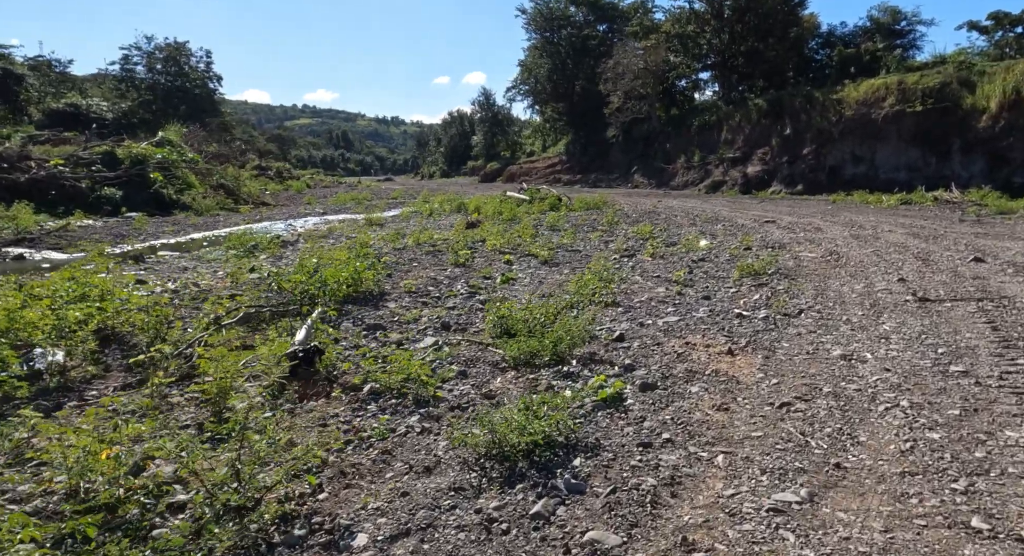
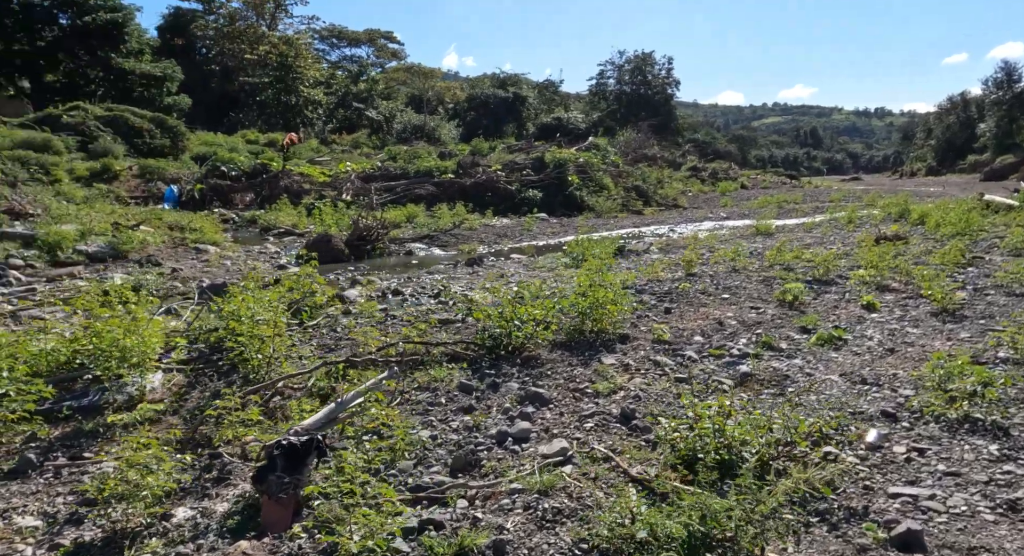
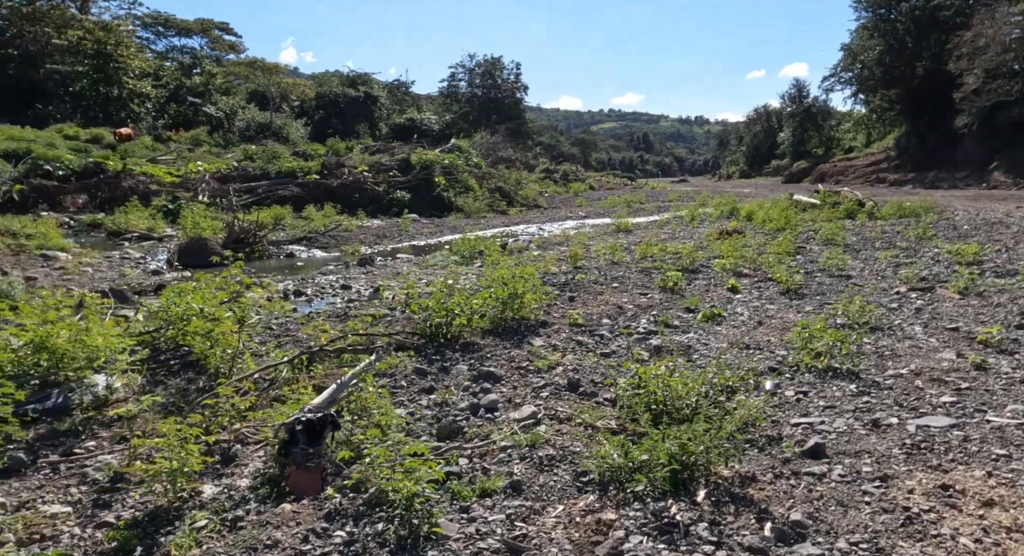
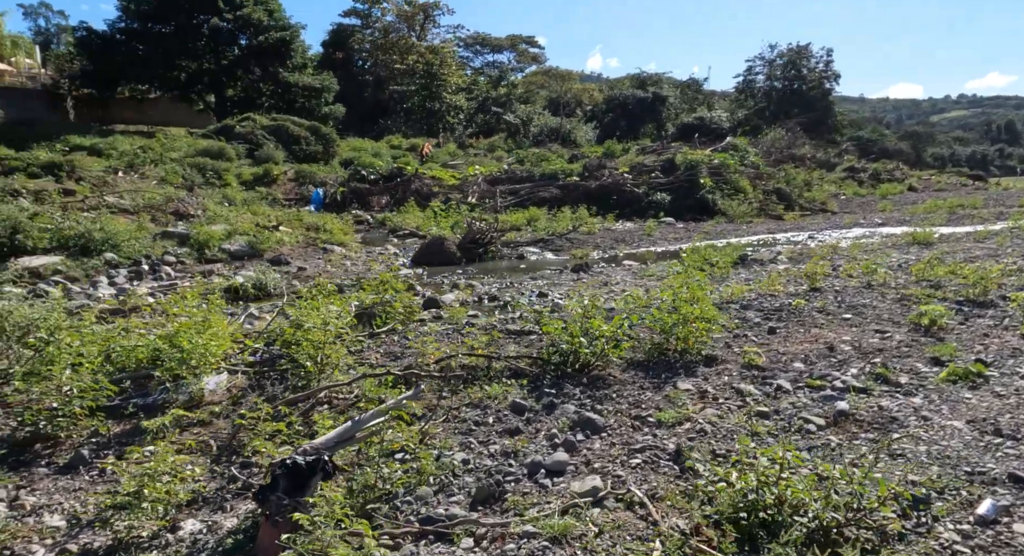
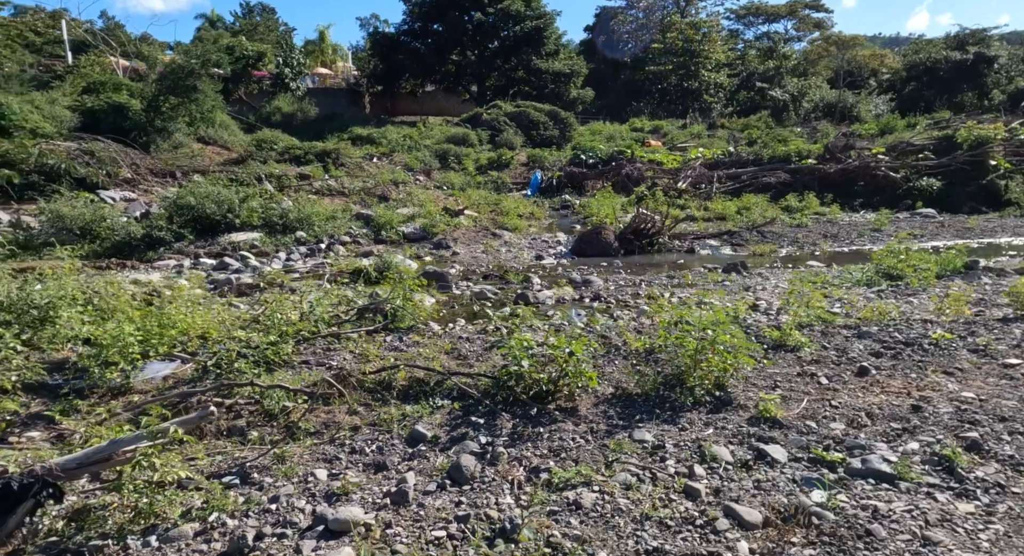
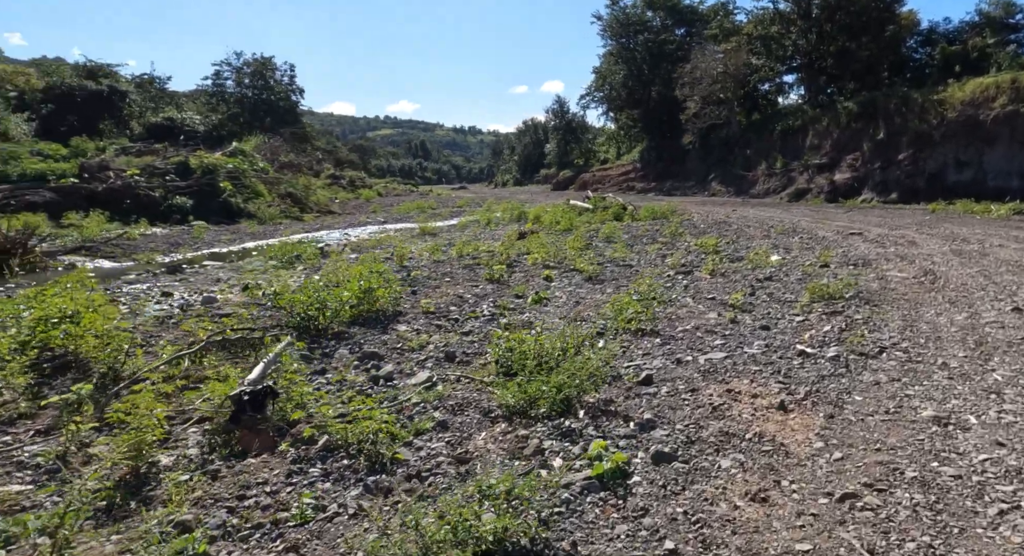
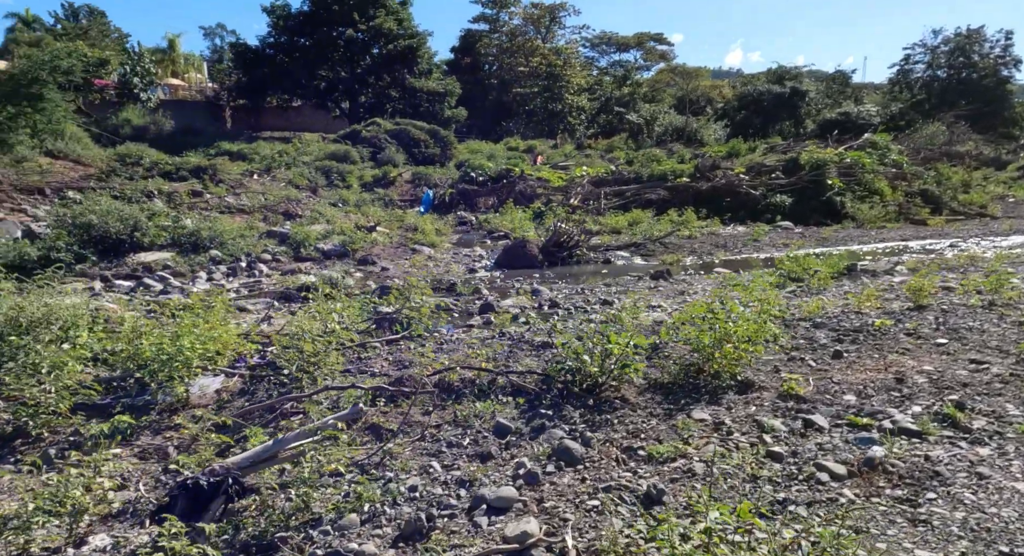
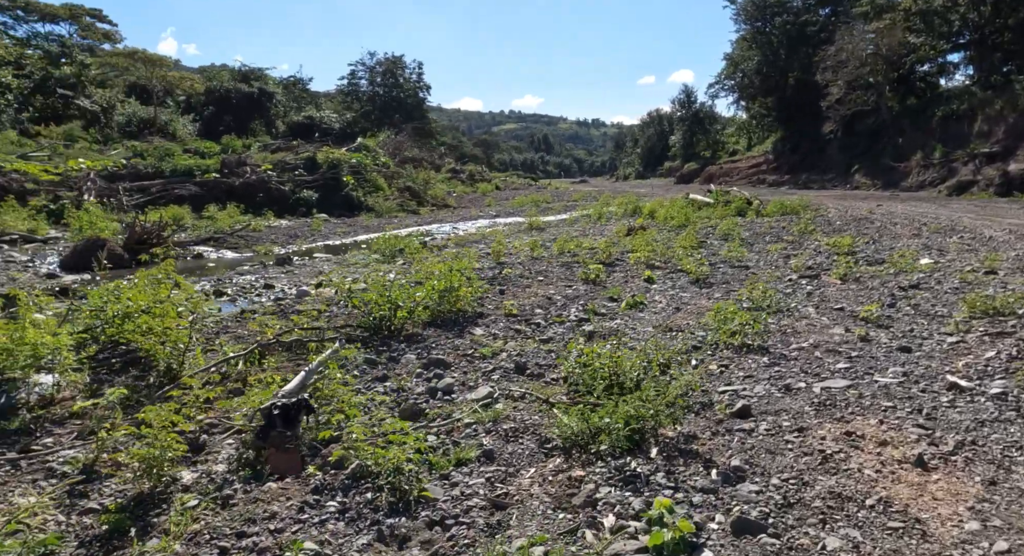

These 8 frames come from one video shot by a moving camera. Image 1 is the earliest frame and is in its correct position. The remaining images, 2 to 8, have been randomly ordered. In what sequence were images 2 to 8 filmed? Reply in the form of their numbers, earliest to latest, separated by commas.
6, 8, 3, 2, 4, 7, 5
